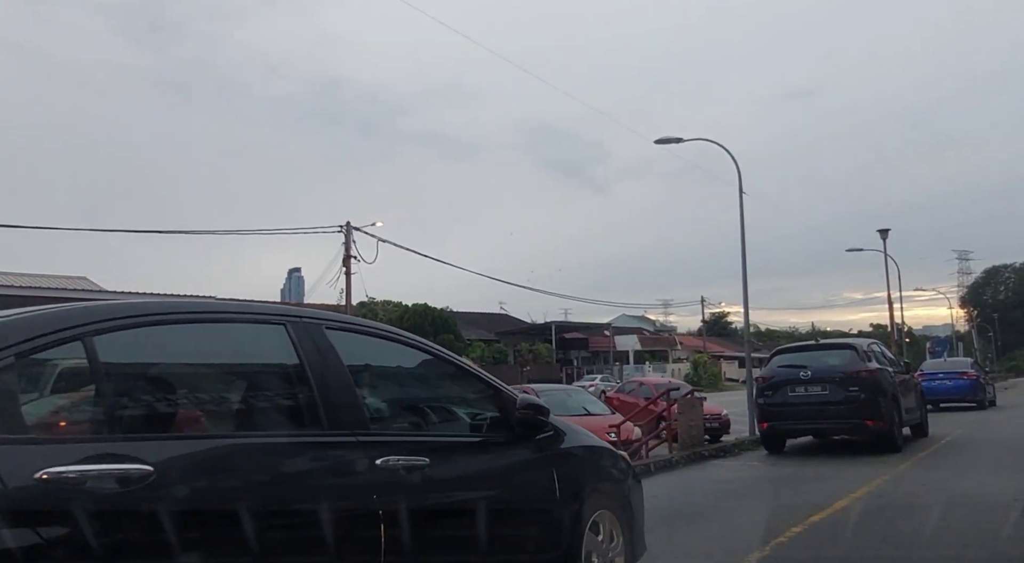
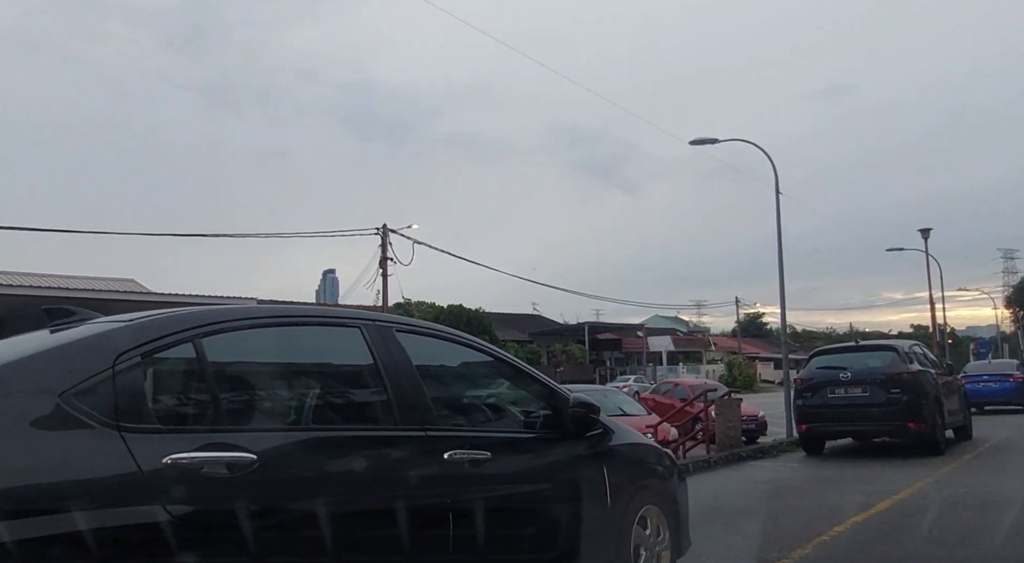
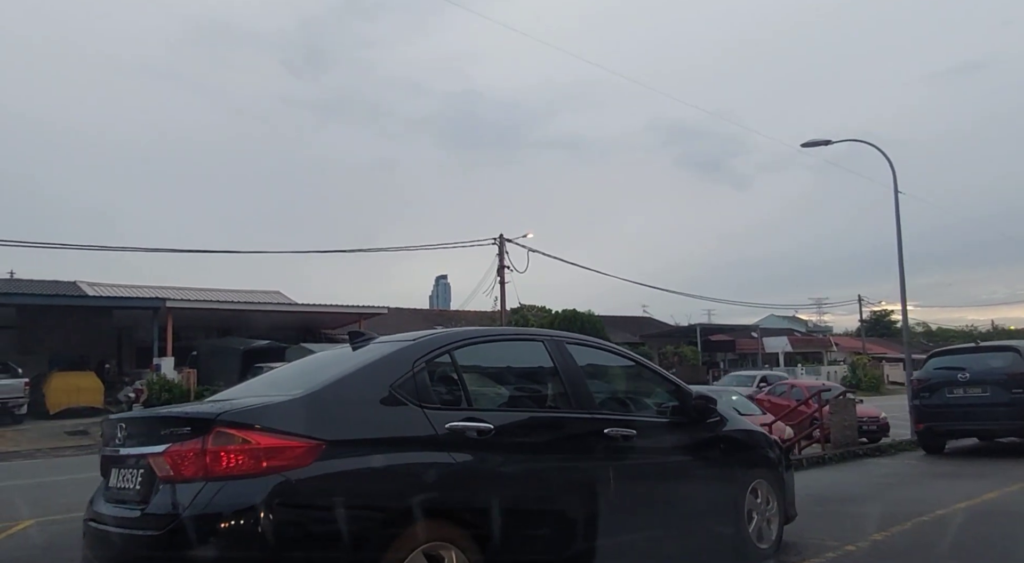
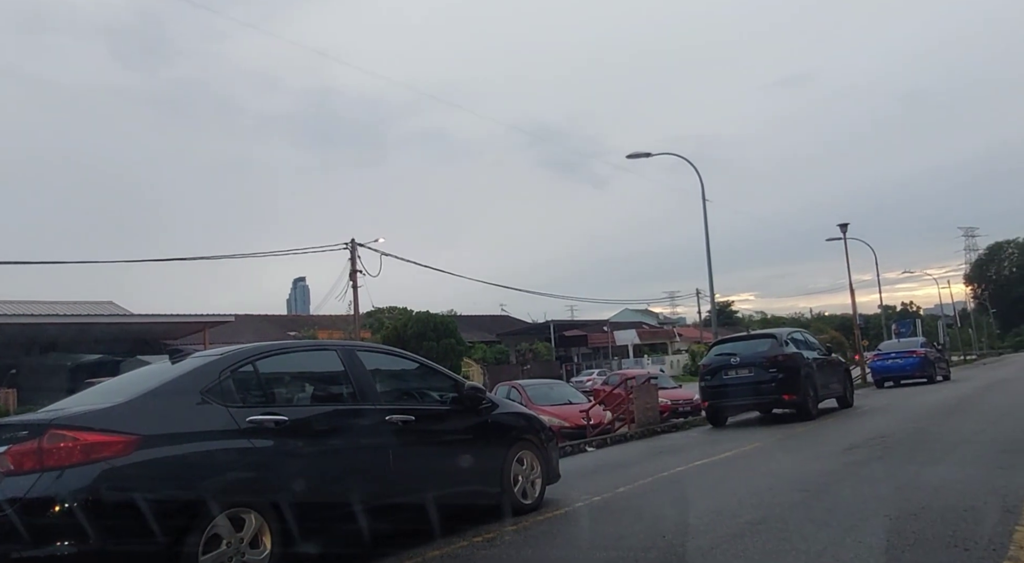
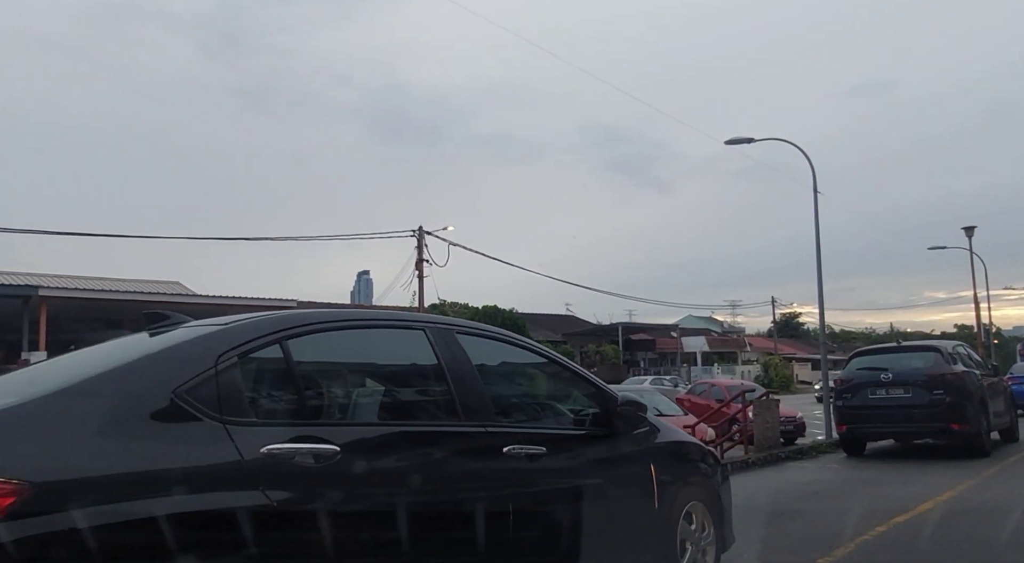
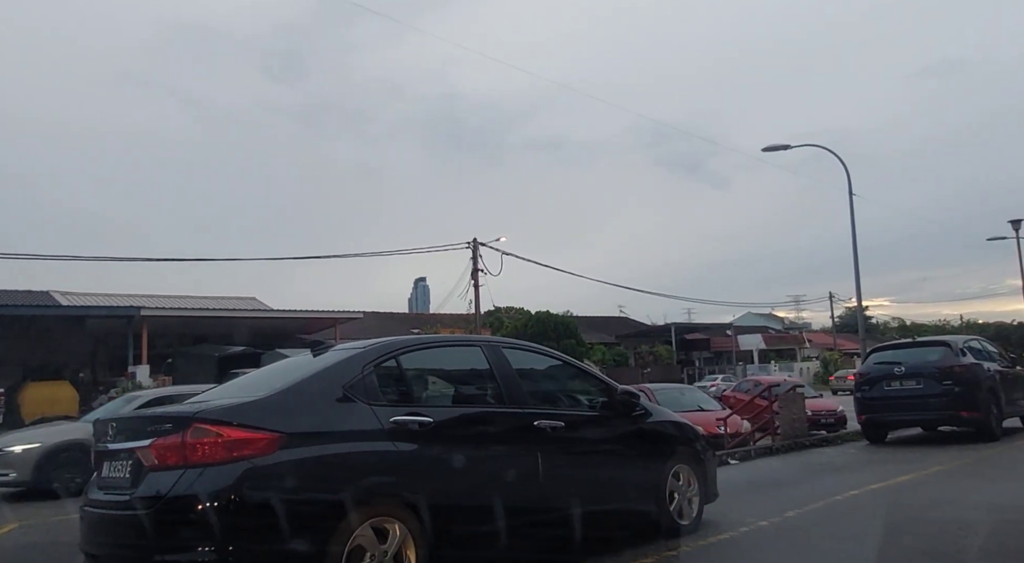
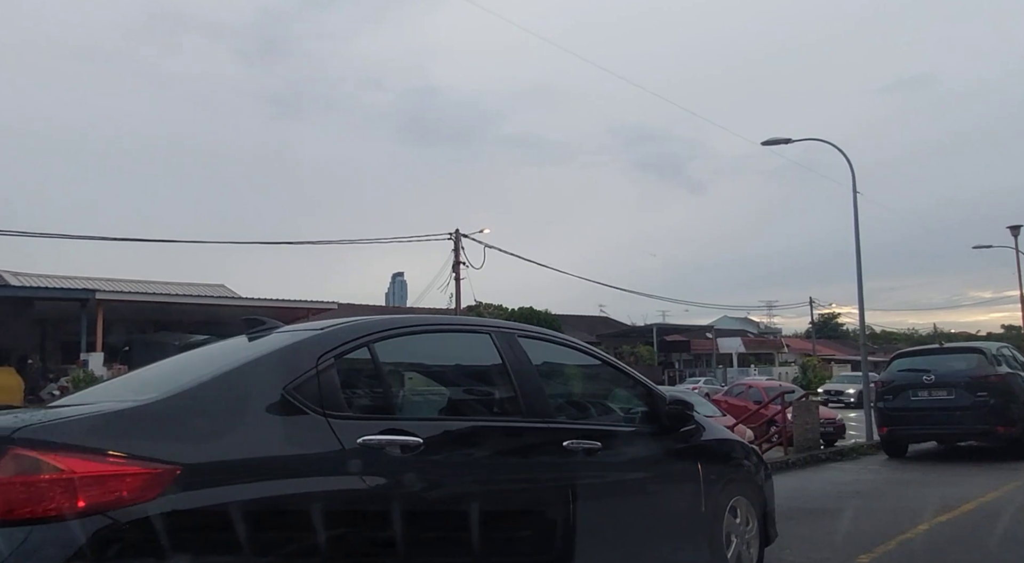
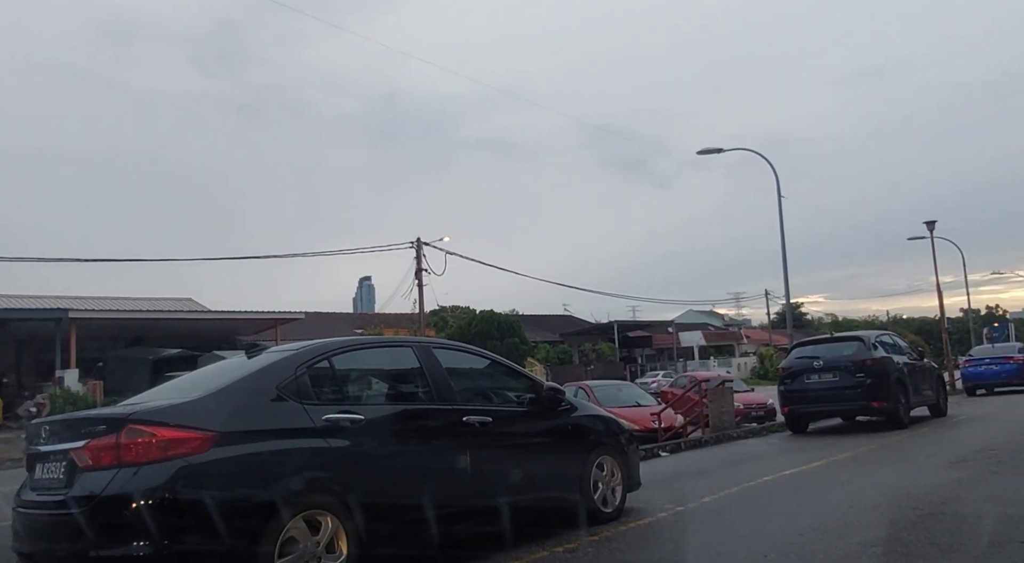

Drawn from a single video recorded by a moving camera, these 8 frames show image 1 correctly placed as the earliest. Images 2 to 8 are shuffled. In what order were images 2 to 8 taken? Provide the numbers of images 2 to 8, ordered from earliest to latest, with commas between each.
2, 5, 7, 3, 6, 8, 4
